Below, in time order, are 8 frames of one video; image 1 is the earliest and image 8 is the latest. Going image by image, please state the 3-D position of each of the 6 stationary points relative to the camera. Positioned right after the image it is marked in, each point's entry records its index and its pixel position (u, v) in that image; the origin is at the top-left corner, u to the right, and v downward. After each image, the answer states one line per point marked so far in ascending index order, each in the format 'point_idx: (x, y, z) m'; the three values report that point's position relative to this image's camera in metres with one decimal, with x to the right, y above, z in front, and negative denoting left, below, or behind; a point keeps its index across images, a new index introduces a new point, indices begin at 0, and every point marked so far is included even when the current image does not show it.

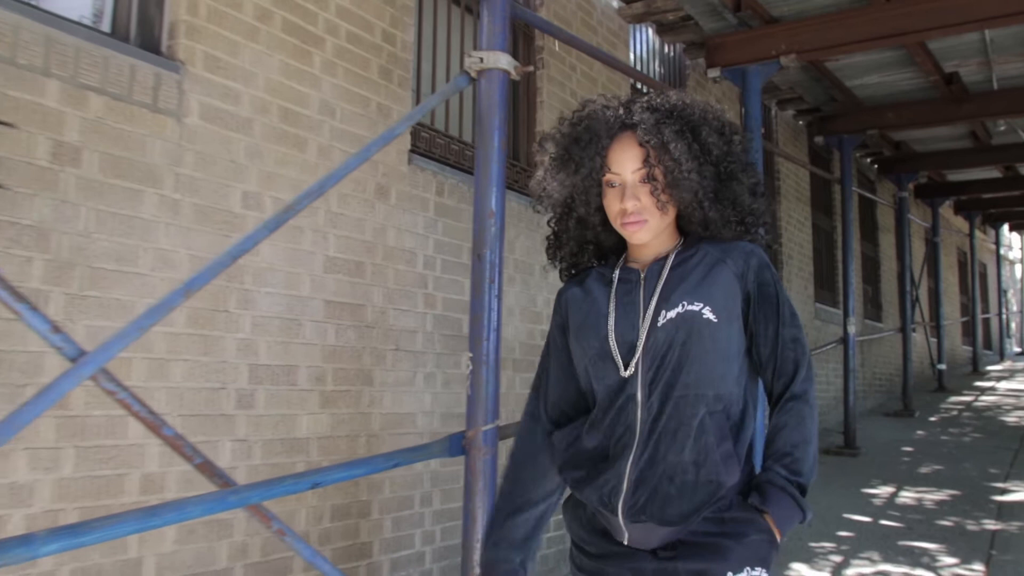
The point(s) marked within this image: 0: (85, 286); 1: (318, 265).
0: (-1.3, 0.0, +2.5) m
1: (-0.8, +0.1, +3.3) m
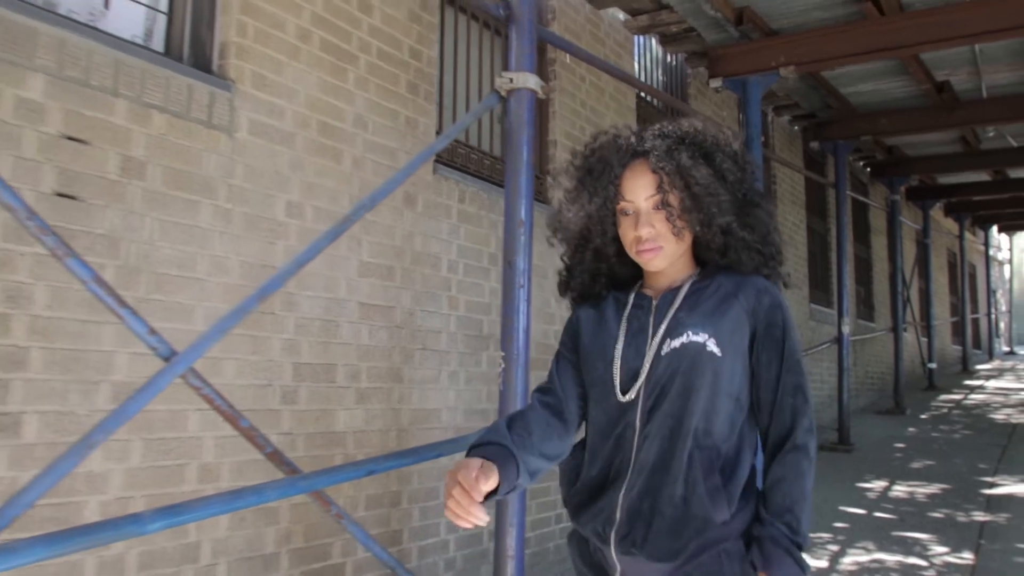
0: (-1.2, 0.0, +2.7) m
1: (-0.7, +0.1, +3.5) m
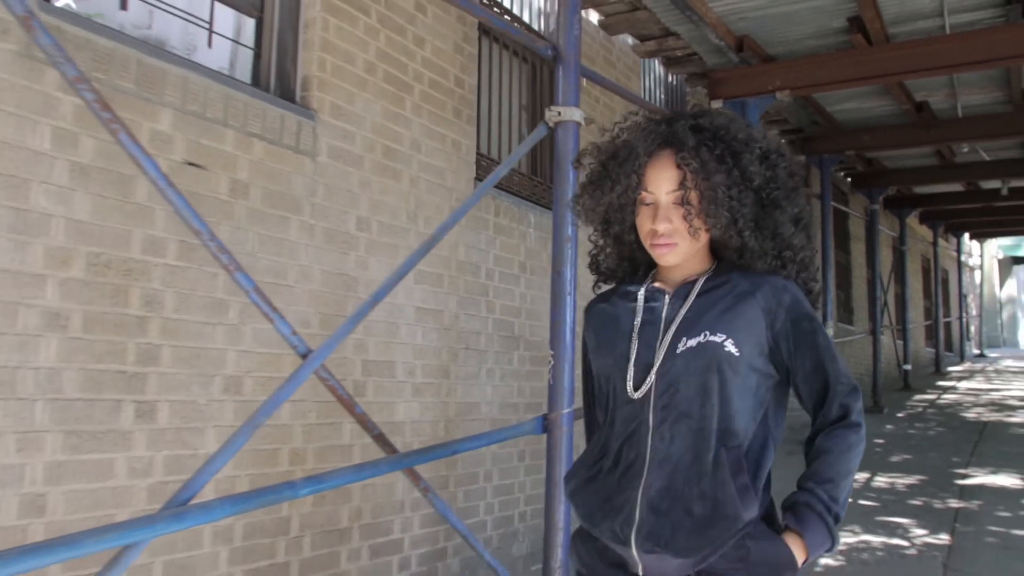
0: (-1.0, 0.0, +3.1) m
1: (-0.5, +0.1, +3.9) m
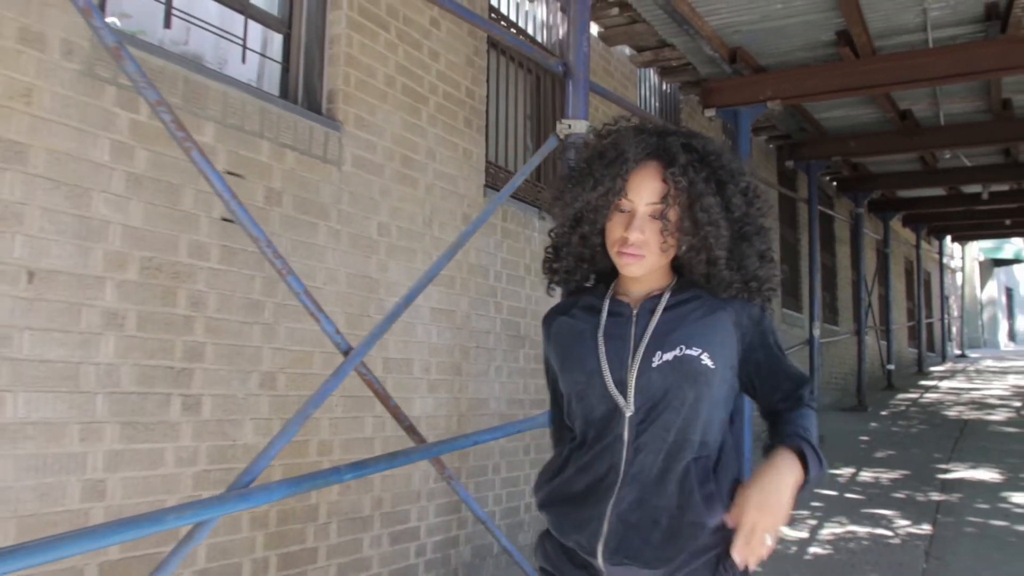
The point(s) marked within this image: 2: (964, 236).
0: (-0.9, 0.0, +3.3) m
1: (-0.4, 0.0, +4.1) m
2: (+9.7, +1.1, +17.1) m
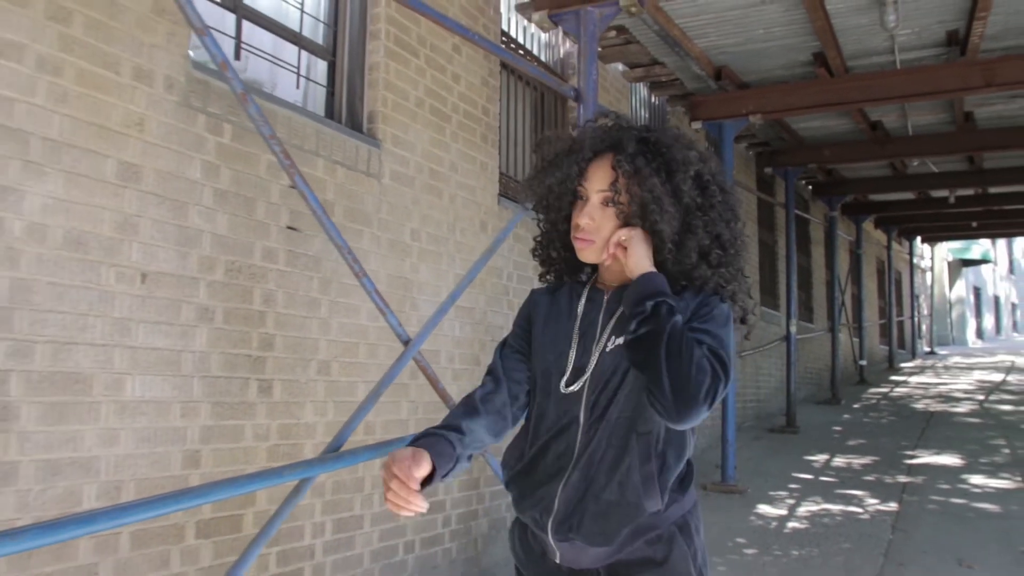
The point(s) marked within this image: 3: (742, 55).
0: (-0.8, 0.0, +3.8) m
1: (-0.4, 0.0, +4.6) m
2: (+9.5, +1.2, +17.9) m
3: (+1.9, +1.9, +6.5) m
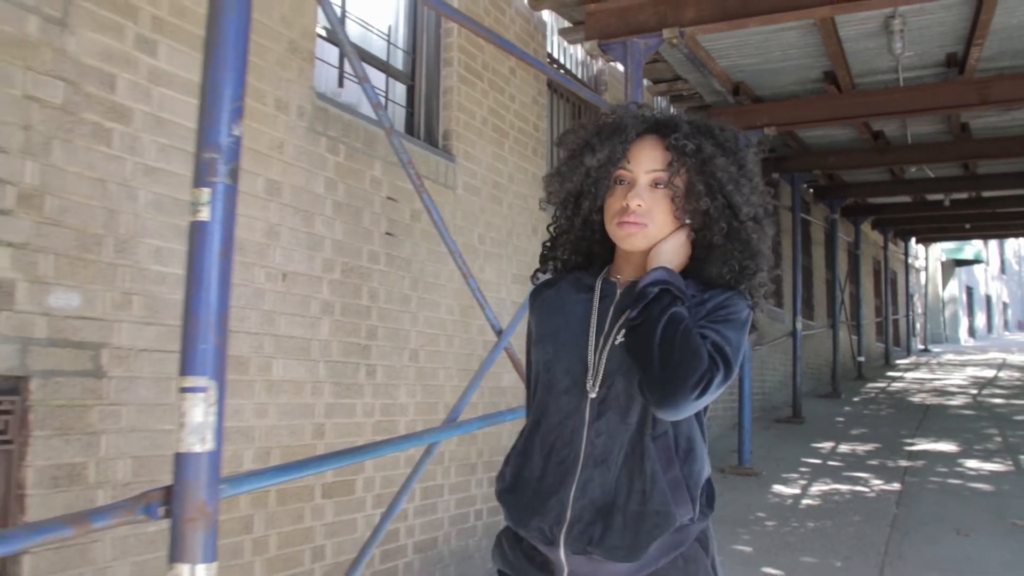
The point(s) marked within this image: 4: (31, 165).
0: (-0.5, 0.0, +4.3) m
1: (0.0, +0.1, +5.1) m
2: (+9.7, +1.2, +18.5) m
3: (+2.2, +1.9, +7.1) m
4: (-1.5, +0.4, +2.5) m
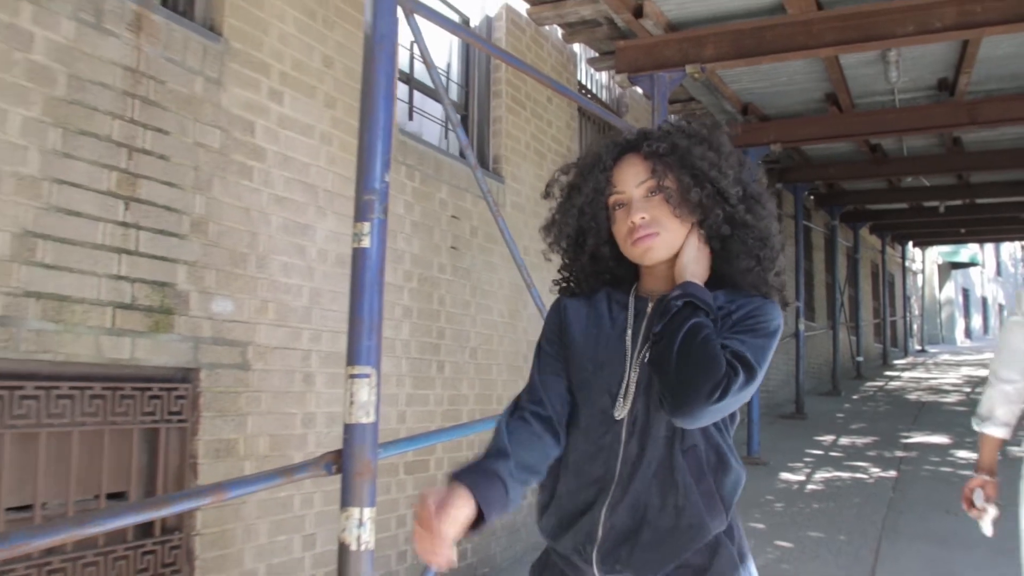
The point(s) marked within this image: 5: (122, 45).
0: (-0.2, -0.1, +4.9) m
1: (+0.3, 0.0, +5.8) m
2: (+9.9, +1.1, +19.2) m
3: (+2.5, +1.9, +7.7) m
4: (-1.2, +0.4, +3.2) m
5: (-1.4, +0.9, +2.9) m
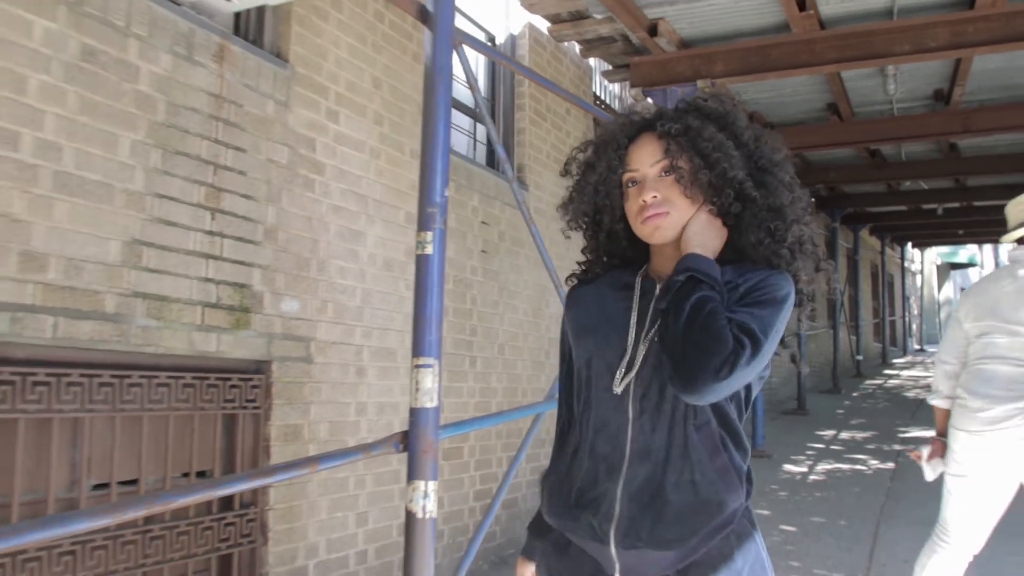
0: (0.0, -0.1, +5.3) m
1: (+0.4, 0.0, +6.1) m
2: (+10.1, +1.1, +19.6) m
3: (+2.7, +1.9, +8.1) m
4: (-1.1, +0.3, +3.5) m
5: (-1.3, +0.9, +3.3) m
